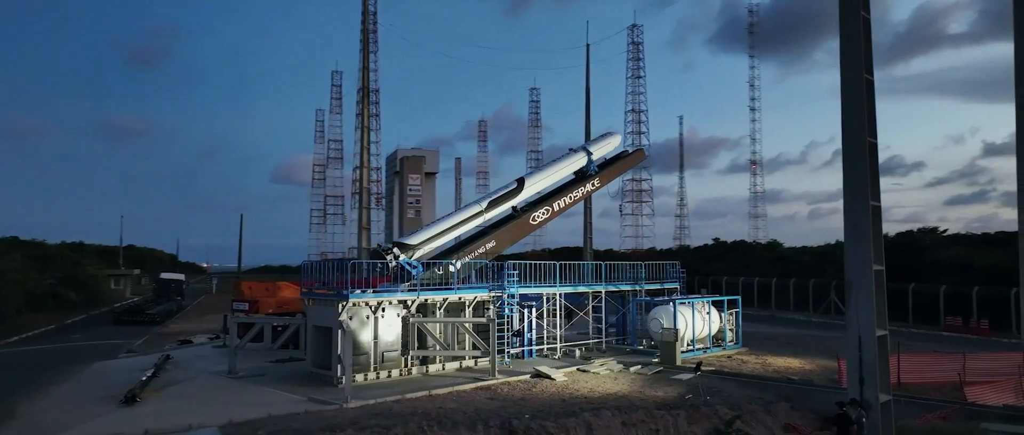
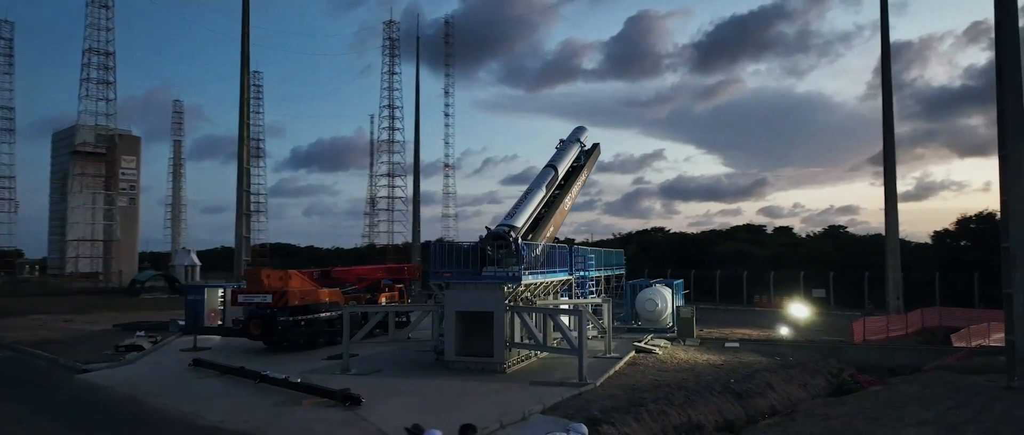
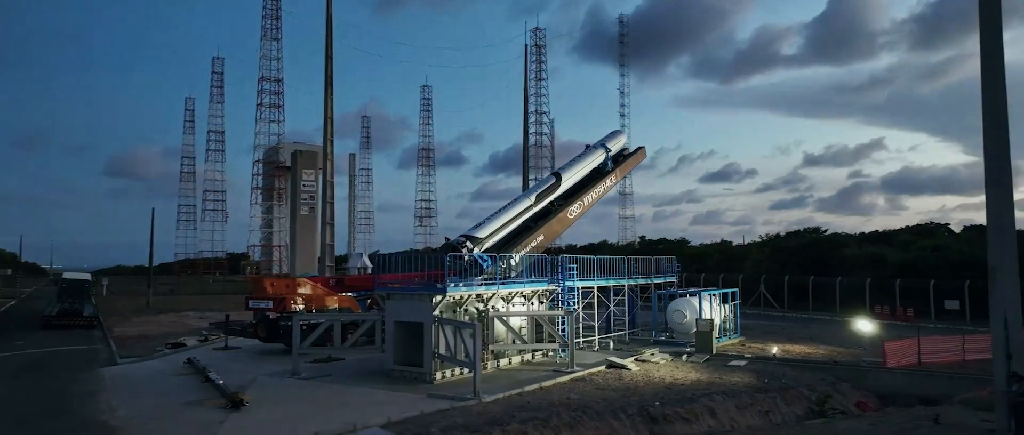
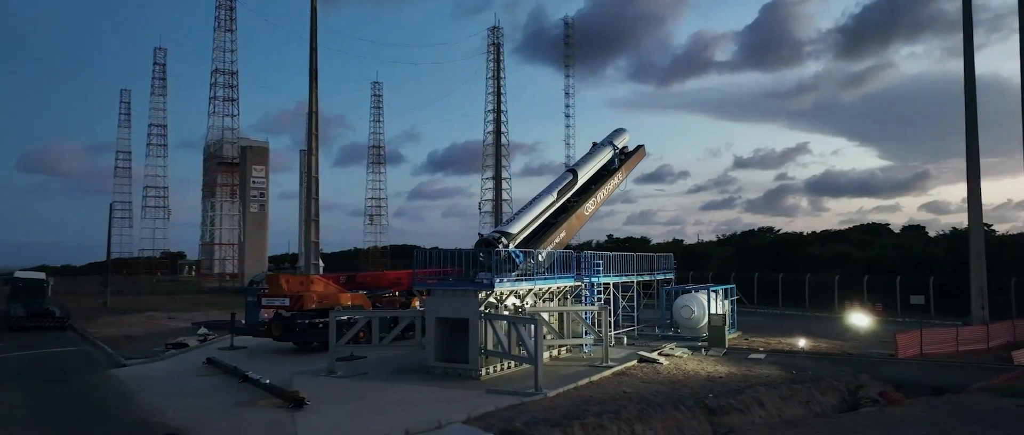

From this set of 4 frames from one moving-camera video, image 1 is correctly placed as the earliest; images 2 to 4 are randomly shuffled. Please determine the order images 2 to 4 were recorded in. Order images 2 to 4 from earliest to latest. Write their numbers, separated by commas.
3, 4, 2
